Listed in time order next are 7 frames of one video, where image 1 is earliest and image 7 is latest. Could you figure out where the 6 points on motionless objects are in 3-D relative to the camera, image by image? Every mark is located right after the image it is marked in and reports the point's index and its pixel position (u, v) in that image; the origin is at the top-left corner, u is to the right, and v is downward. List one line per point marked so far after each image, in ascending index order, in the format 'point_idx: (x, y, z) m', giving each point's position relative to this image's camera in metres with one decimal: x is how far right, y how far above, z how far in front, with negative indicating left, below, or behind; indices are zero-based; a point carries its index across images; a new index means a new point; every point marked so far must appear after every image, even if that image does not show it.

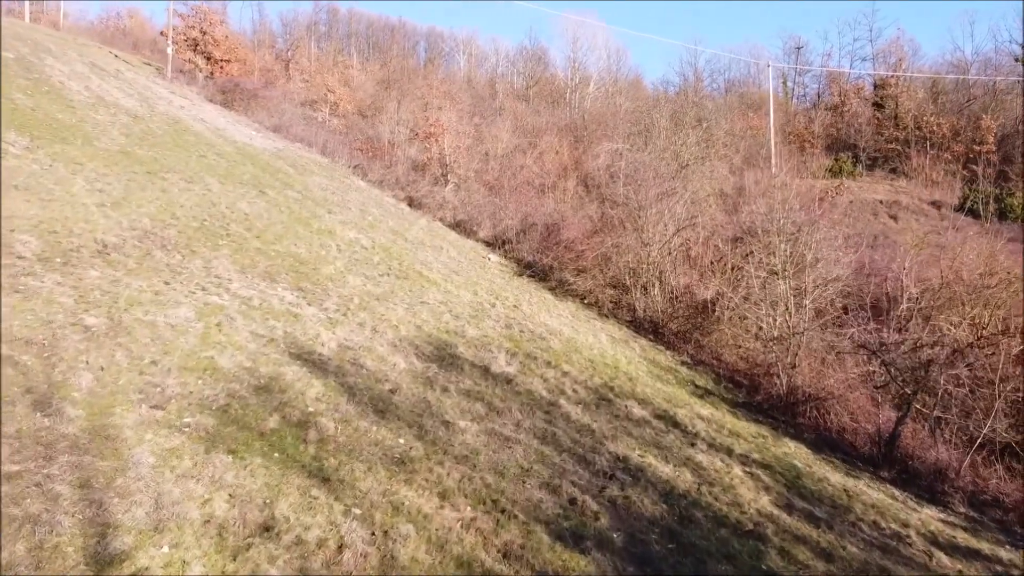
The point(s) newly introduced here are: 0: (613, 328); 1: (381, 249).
0: (+2.6, -1.0, +15.8) m
1: (-3.3, +1.0, +15.7) m
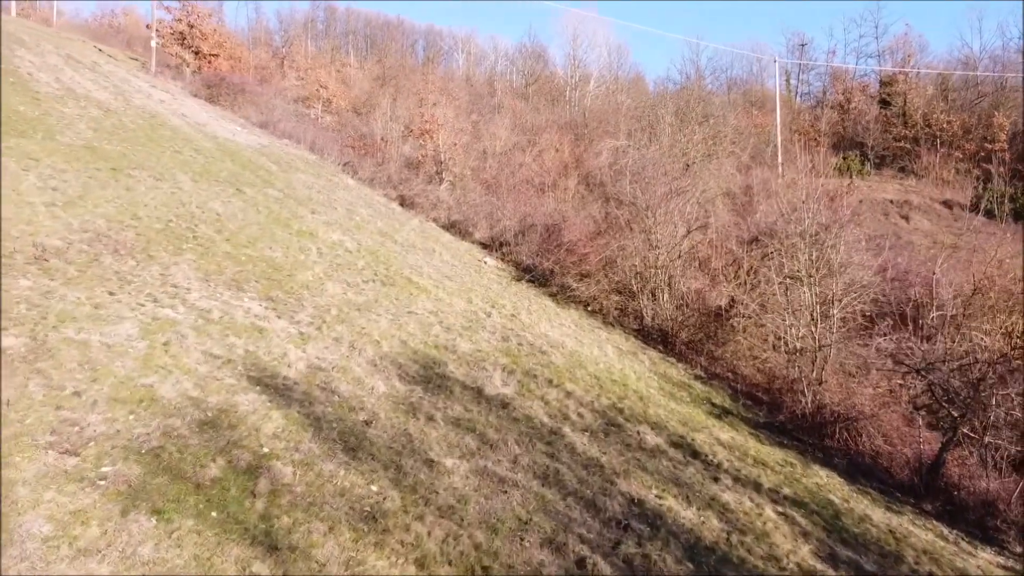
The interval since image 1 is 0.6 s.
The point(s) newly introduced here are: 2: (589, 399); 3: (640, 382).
0: (+2.5, -1.2, +14.6) m
1: (-3.4, +0.8, +14.4) m
2: (+1.3, -1.8, +10.3) m
3: (+2.5, -1.8, +12.0) m
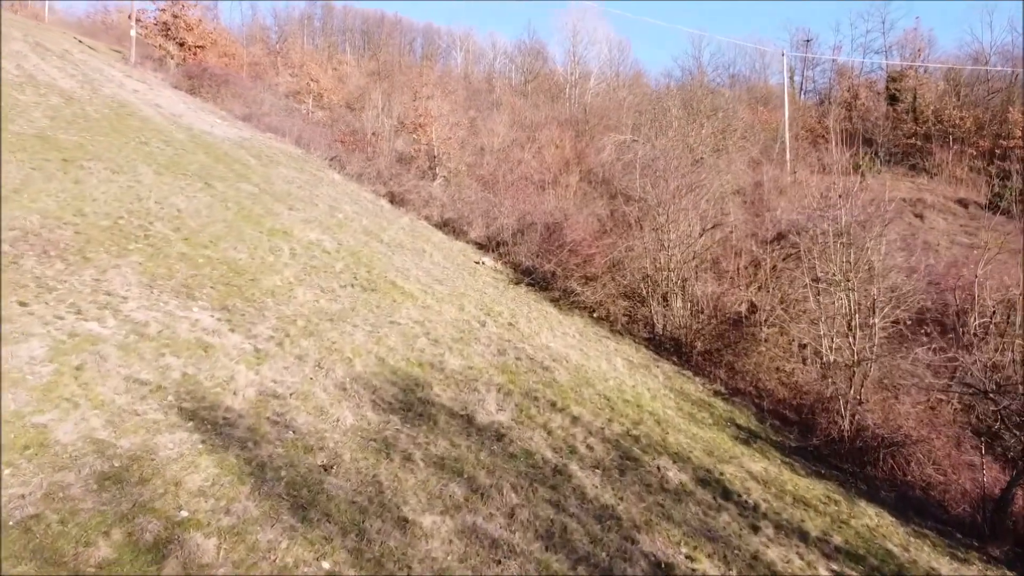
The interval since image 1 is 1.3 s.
0: (+2.5, -1.3, +13.1) m
1: (-3.4, +0.7, +12.9) m
2: (+1.2, -1.9, +8.8) m
3: (+2.4, -1.9, +10.5) m
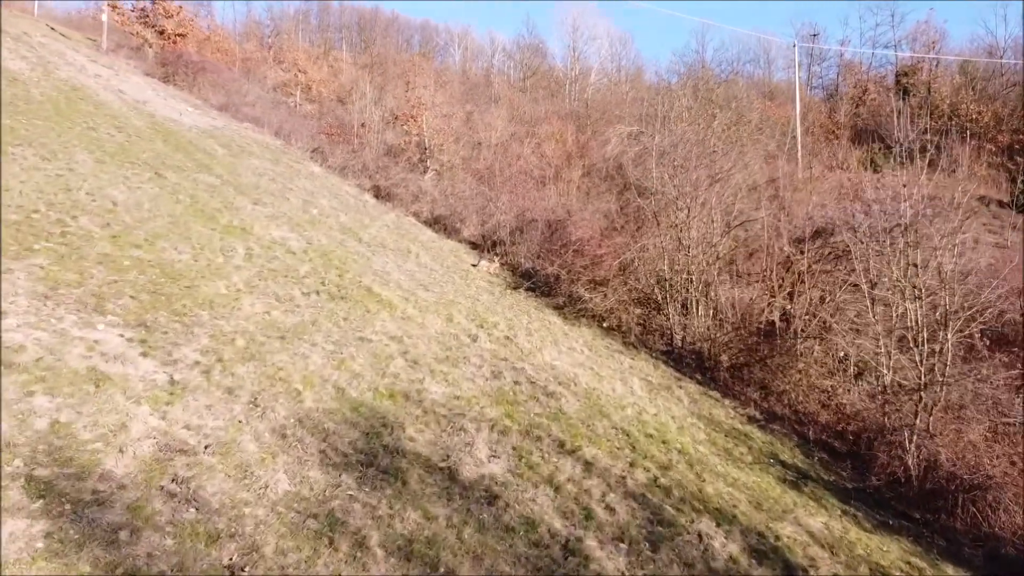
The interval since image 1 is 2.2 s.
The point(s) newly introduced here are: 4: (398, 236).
0: (+2.4, -1.4, +11.2) m
1: (-3.5, +0.6, +11.1) m
2: (+1.2, -2.1, +6.9) m
3: (+2.4, -2.1, +8.7) m
4: (-2.7, +1.2, +14.5) m
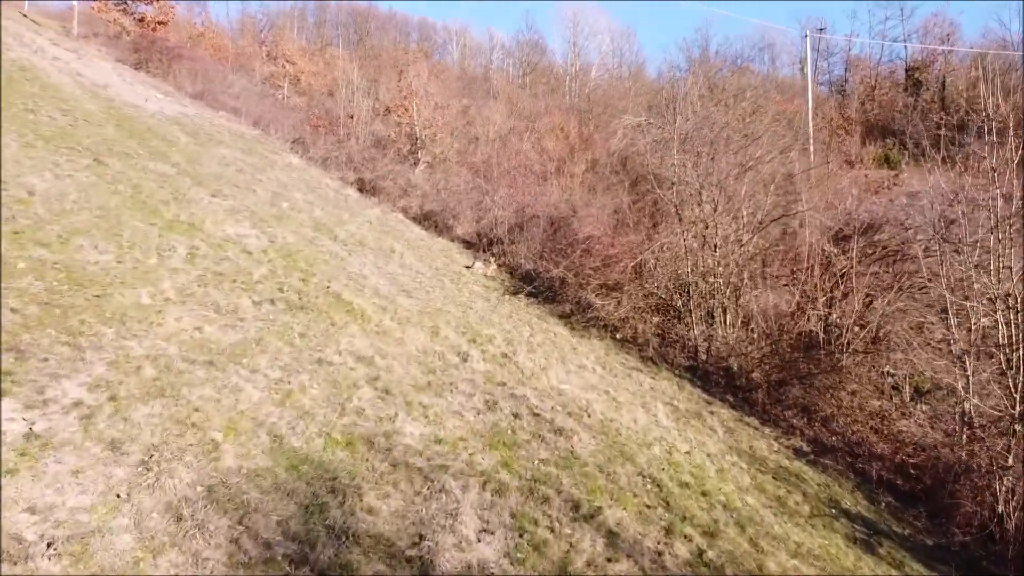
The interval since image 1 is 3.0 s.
0: (+2.4, -1.5, +9.5) m
1: (-3.5, +0.5, +9.3) m
2: (+1.2, -2.1, +5.1) m
3: (+2.4, -2.1, +6.9) m
4: (-2.7, +1.1, +12.7) m
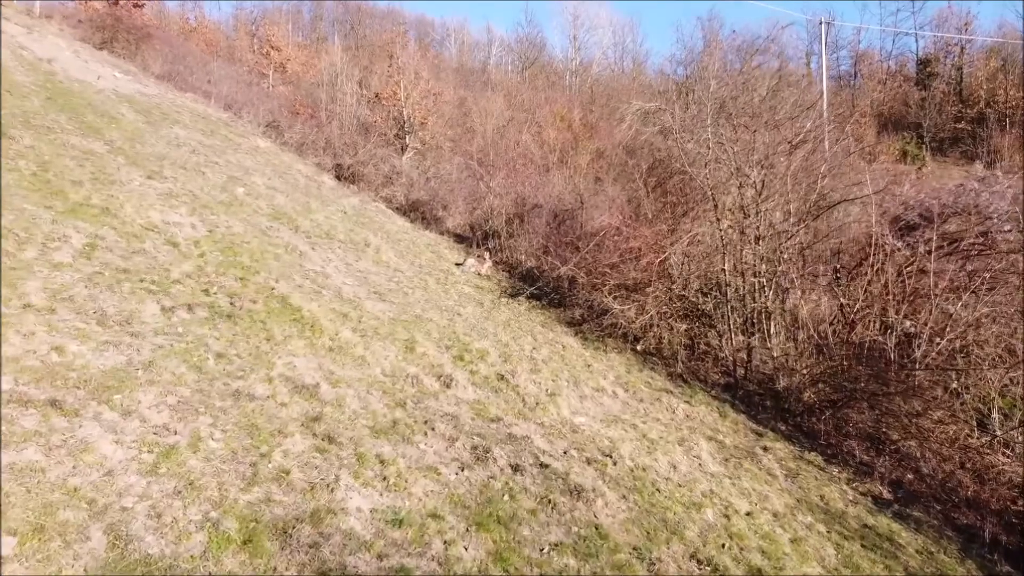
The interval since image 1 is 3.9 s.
0: (+2.4, -1.5, +7.5) m
1: (-3.5, +0.5, +7.4) m
2: (+1.2, -2.2, +3.2) m
3: (+2.4, -2.2, +5.0) m
4: (-2.7, +1.1, +10.8) m
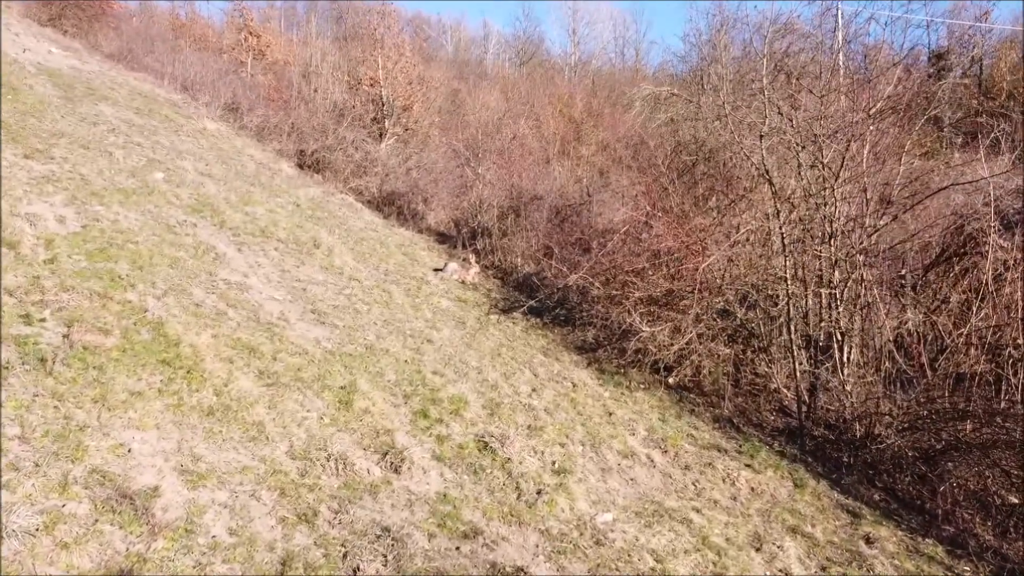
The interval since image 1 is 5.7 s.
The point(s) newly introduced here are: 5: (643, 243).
0: (+2.3, -1.7, +5.3) m
1: (-3.6, +0.3, +5.2) m
2: (+1.1, -2.3, +1.0) m
3: (+2.3, -2.3, +2.8) m
4: (-2.8, +0.9, +8.6) m
5: (+1.7, +0.6, +8.1) m
